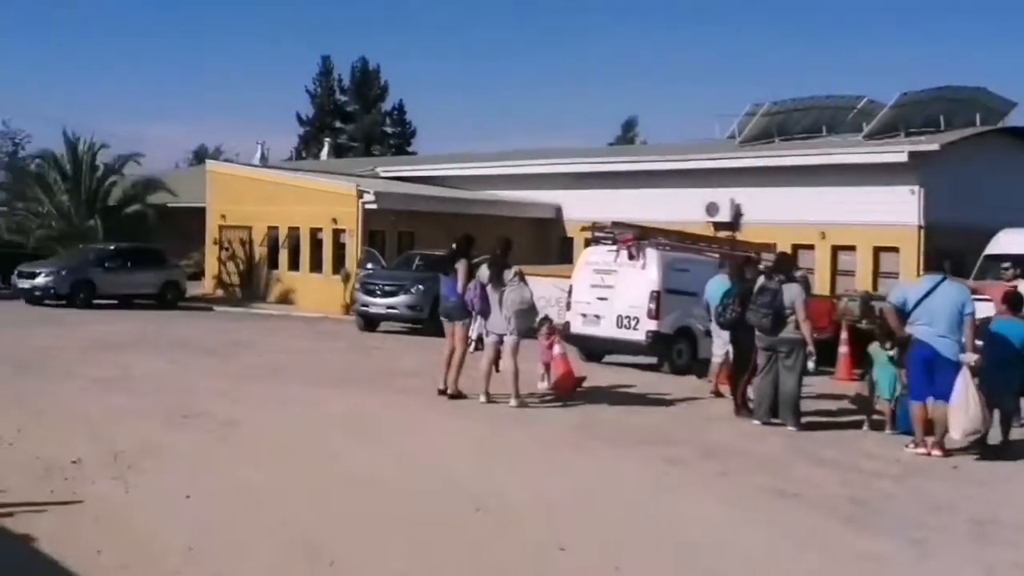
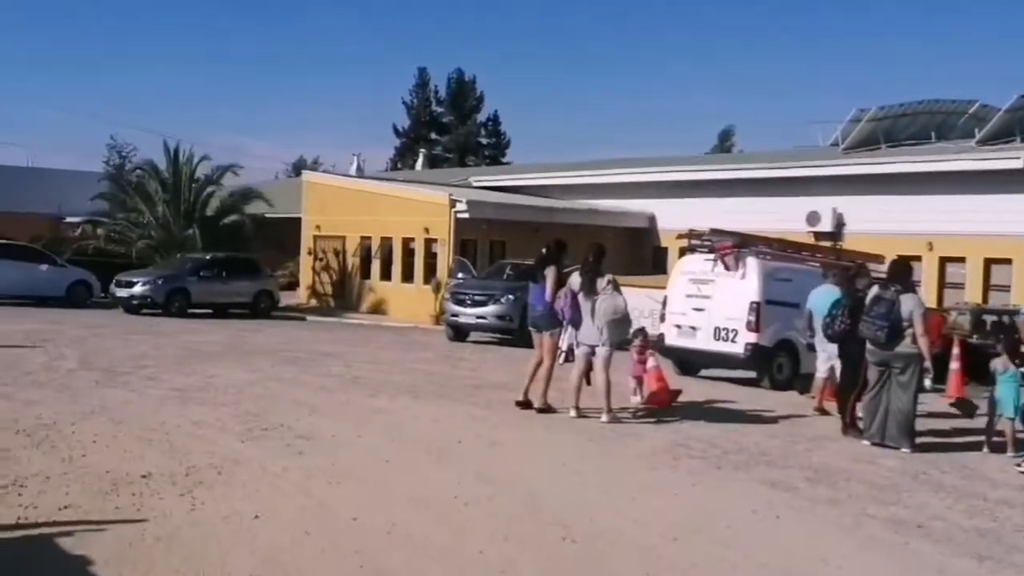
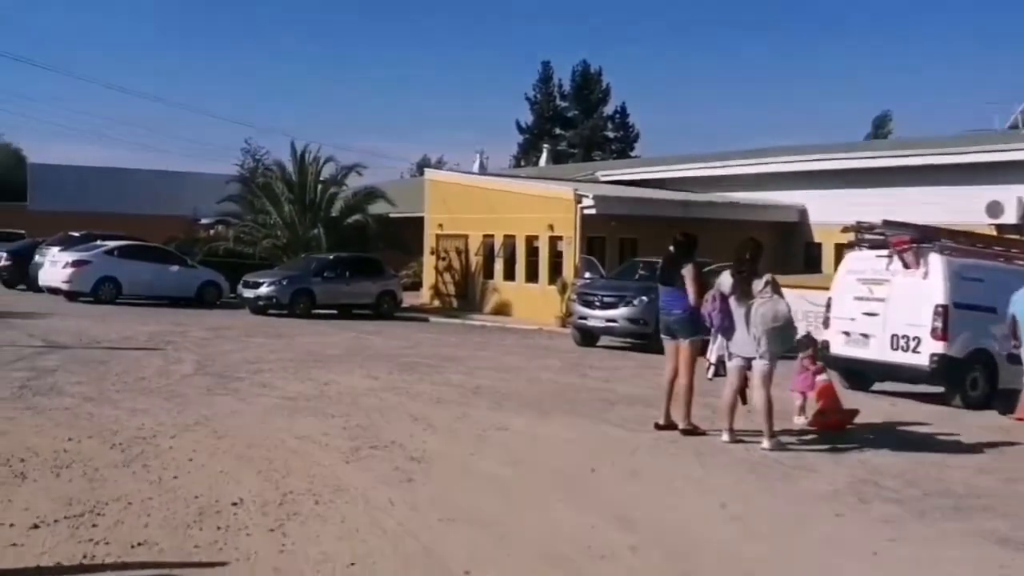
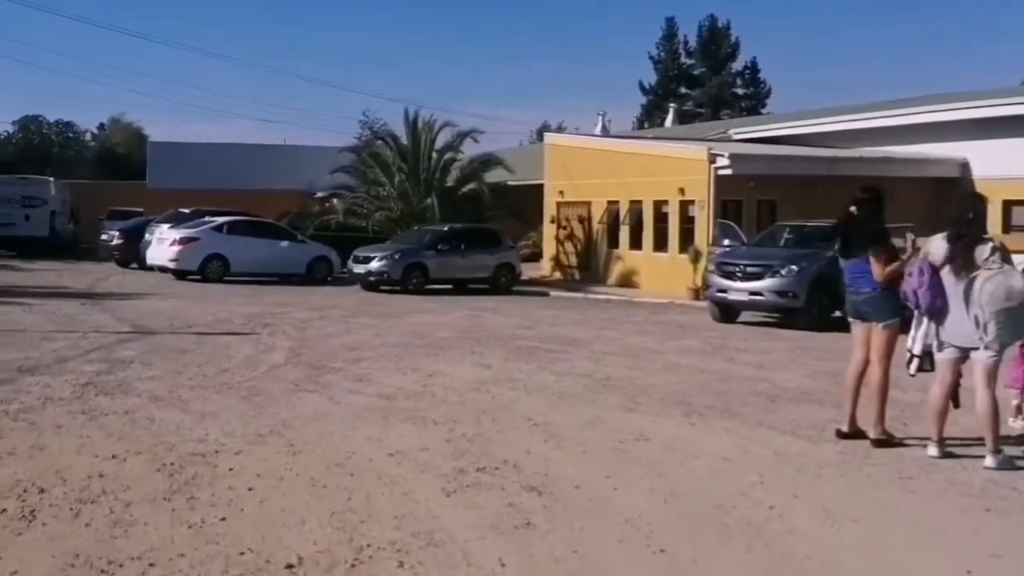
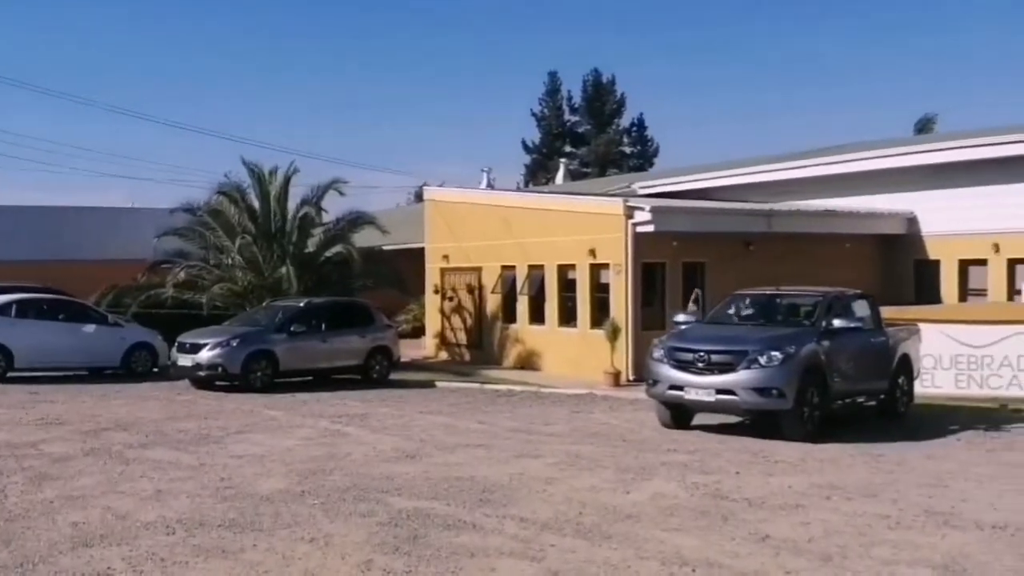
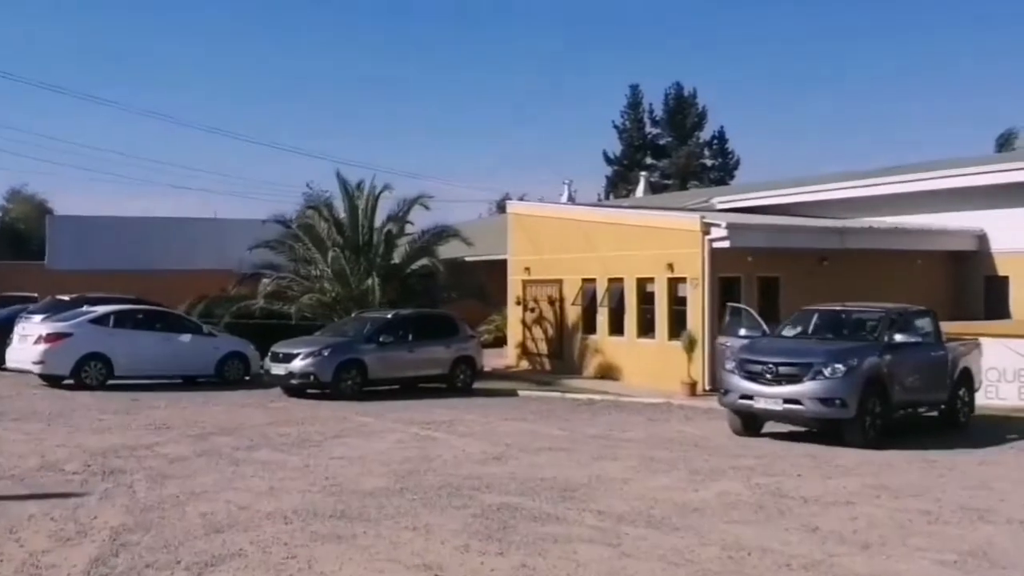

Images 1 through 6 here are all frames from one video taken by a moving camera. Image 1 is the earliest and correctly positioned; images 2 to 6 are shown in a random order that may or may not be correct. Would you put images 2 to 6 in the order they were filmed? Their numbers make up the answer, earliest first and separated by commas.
2, 3, 4, 6, 5
